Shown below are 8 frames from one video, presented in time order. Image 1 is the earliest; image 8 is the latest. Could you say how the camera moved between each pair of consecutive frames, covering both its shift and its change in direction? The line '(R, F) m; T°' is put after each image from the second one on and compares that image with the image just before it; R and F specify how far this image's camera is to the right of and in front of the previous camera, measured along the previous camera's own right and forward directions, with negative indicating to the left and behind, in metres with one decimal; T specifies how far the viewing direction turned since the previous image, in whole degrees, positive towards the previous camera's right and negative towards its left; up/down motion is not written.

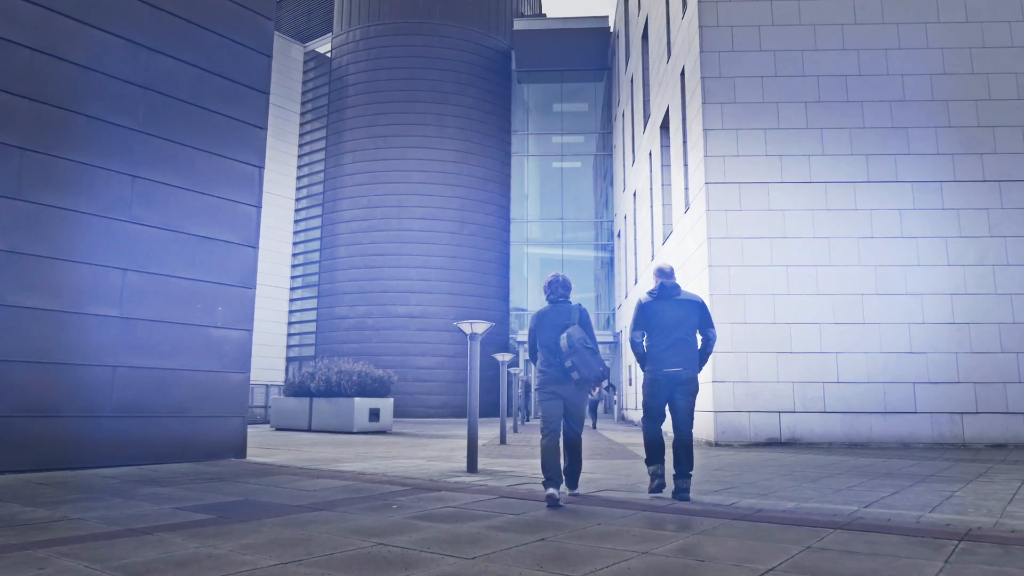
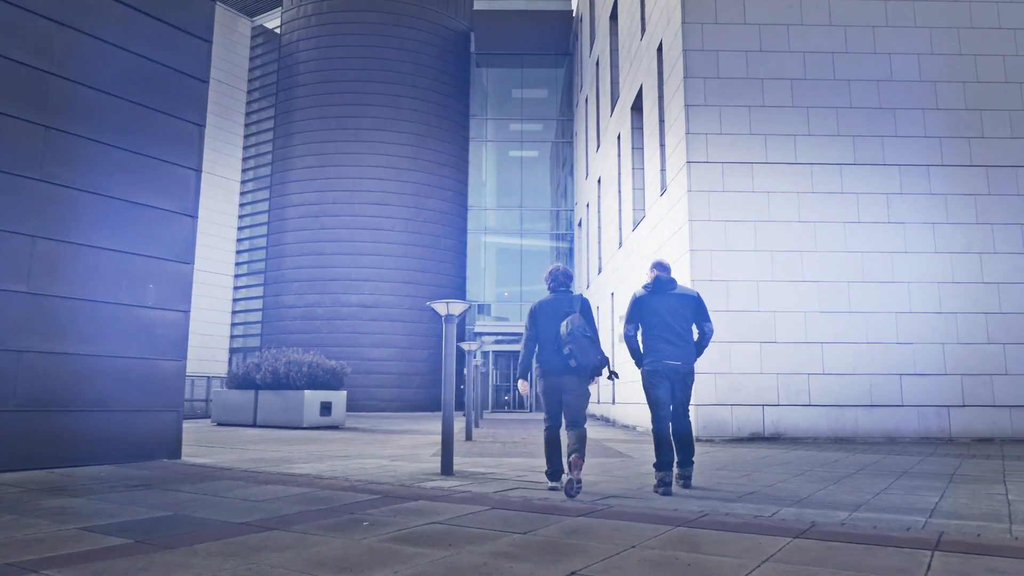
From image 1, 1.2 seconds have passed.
(-0.3, +1.0) m; +4°
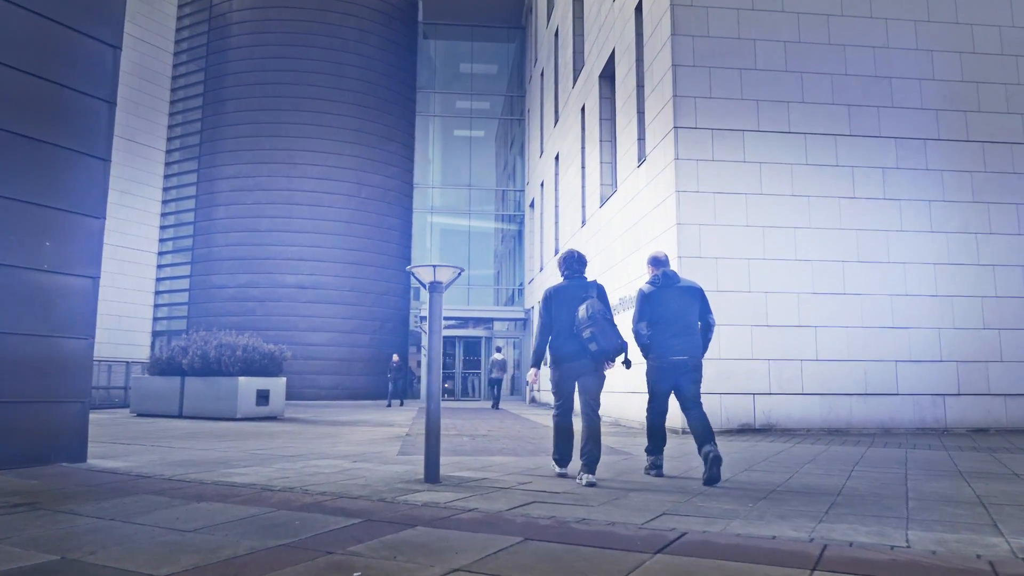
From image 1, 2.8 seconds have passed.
(-0.5, +1.3) m; +5°
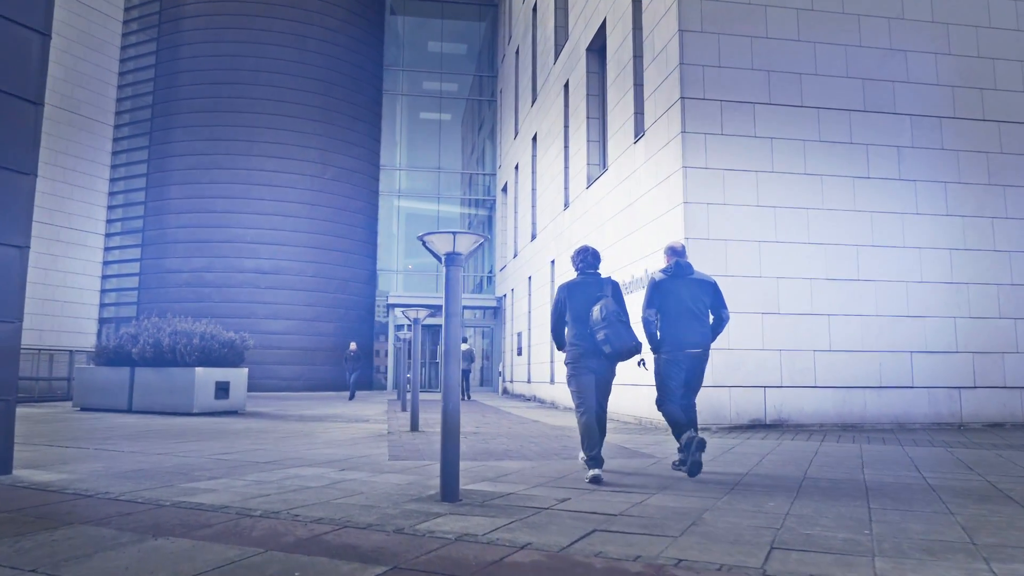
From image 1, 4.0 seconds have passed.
(-0.5, +1.0) m; +3°
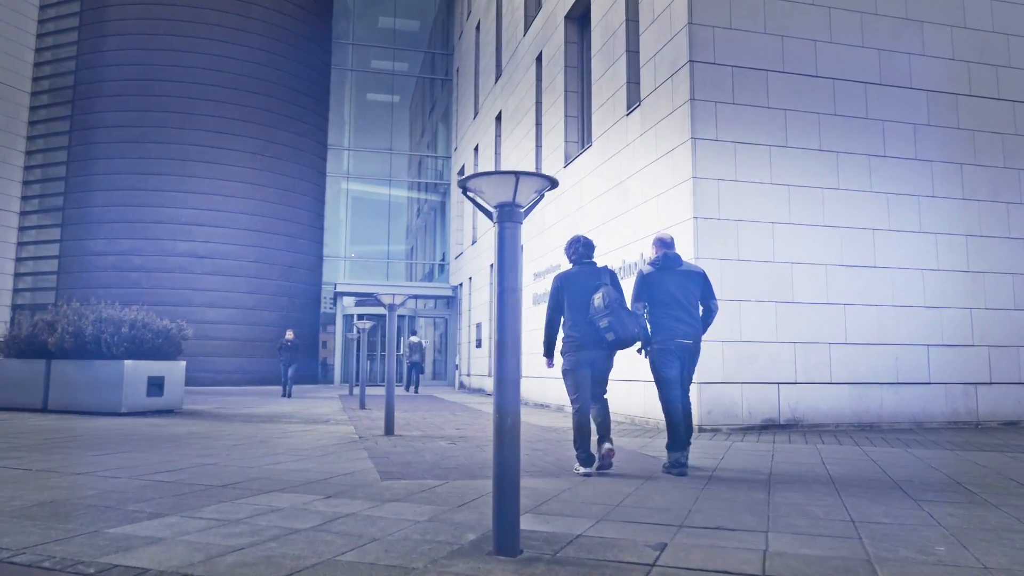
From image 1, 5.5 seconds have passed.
(-0.6, +1.3) m; +5°
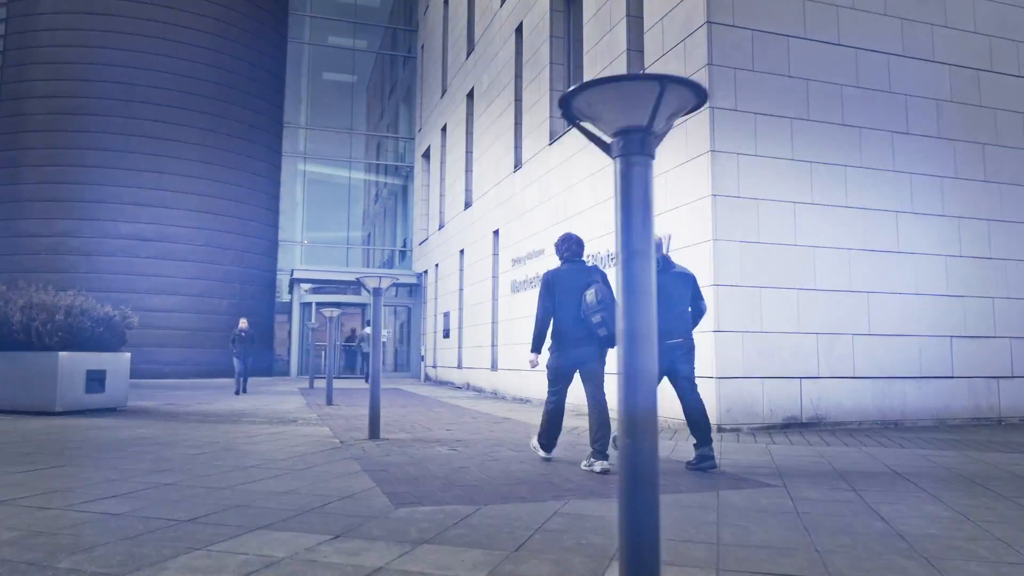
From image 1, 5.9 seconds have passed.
(-0.5, +1.0) m; +4°
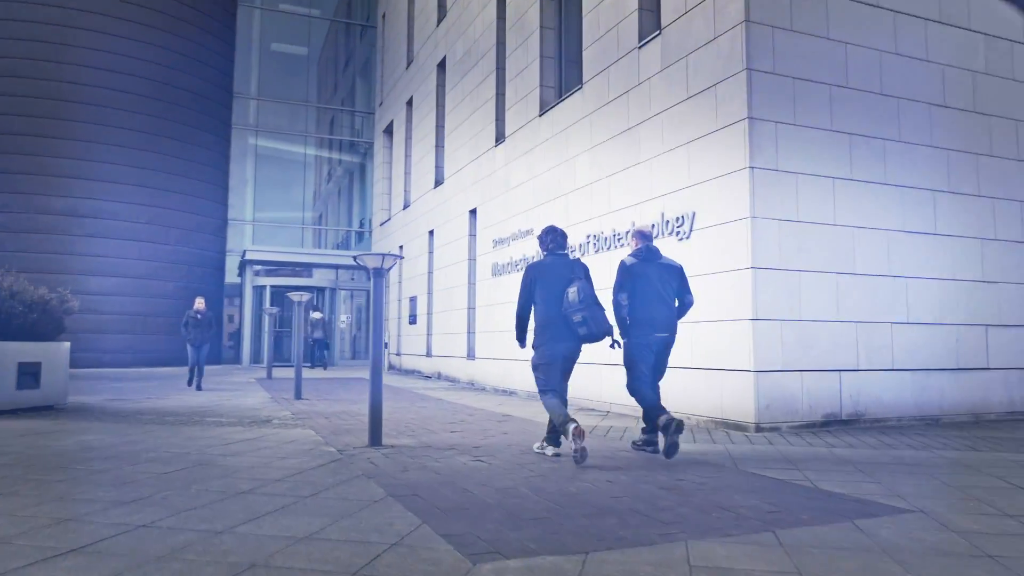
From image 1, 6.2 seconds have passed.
(-0.7, +1.0) m; +4°
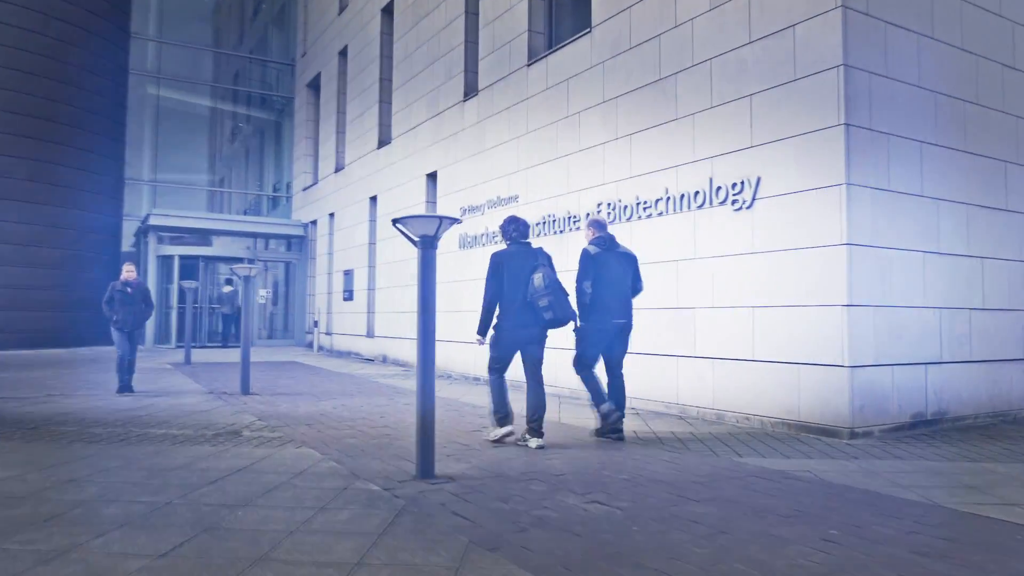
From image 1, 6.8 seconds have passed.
(-1.2, +1.6) m; +8°
